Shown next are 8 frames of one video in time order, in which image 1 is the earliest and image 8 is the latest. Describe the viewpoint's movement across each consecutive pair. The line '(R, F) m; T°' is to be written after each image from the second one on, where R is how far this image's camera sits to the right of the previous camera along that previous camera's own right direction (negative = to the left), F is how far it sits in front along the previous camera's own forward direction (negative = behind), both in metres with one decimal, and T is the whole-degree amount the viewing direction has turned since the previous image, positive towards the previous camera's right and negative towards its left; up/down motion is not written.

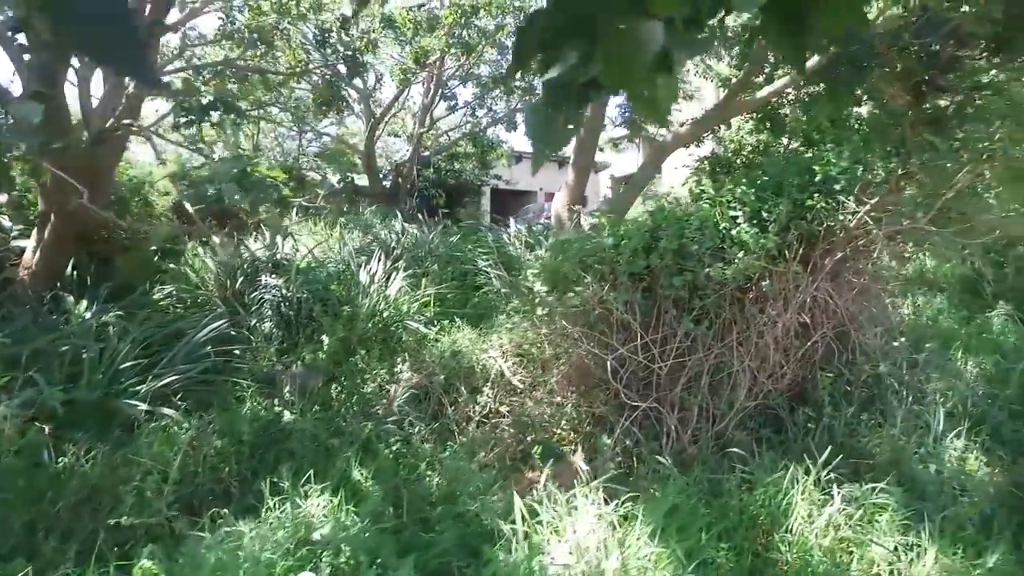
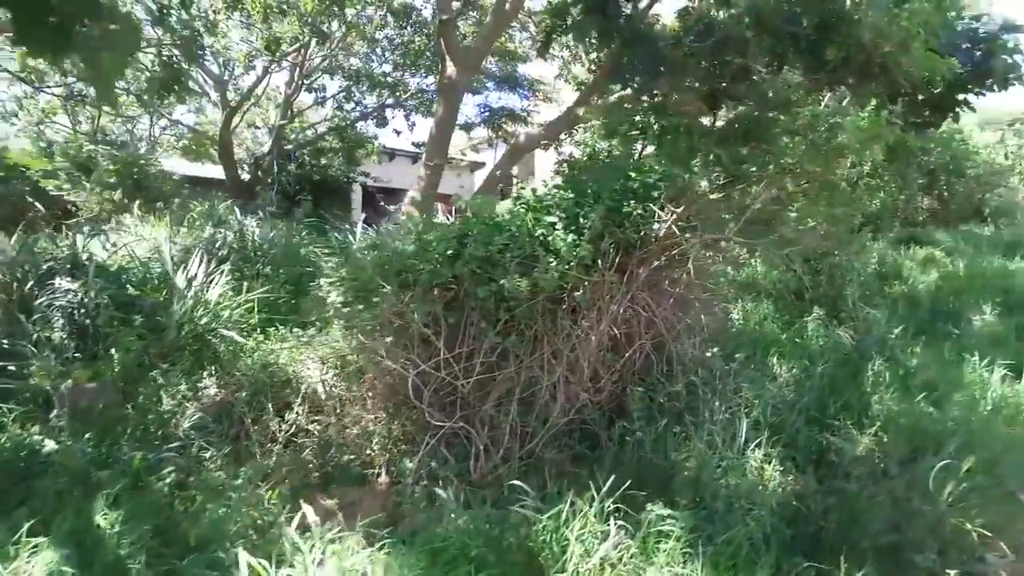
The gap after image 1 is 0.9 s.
(+0.4, +0.3) m; +10°
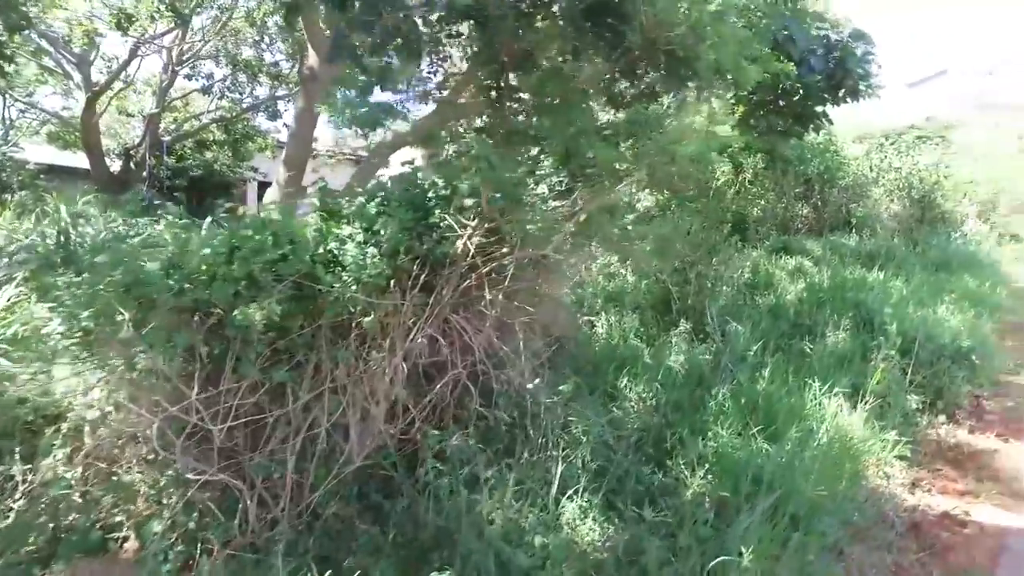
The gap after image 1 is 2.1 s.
(+0.6, +0.5) m; +7°
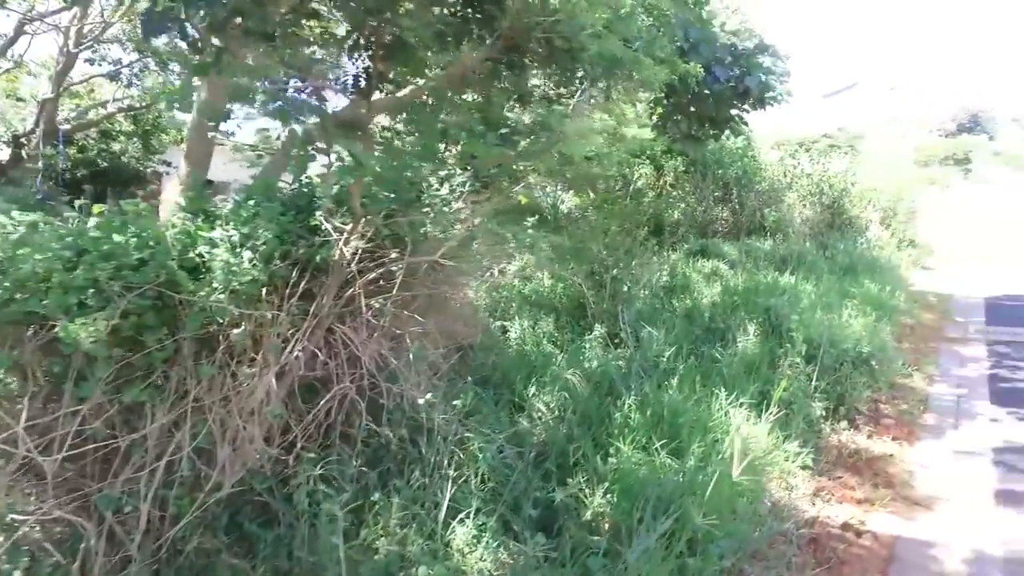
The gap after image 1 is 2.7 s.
(+0.2, +0.2) m; +6°
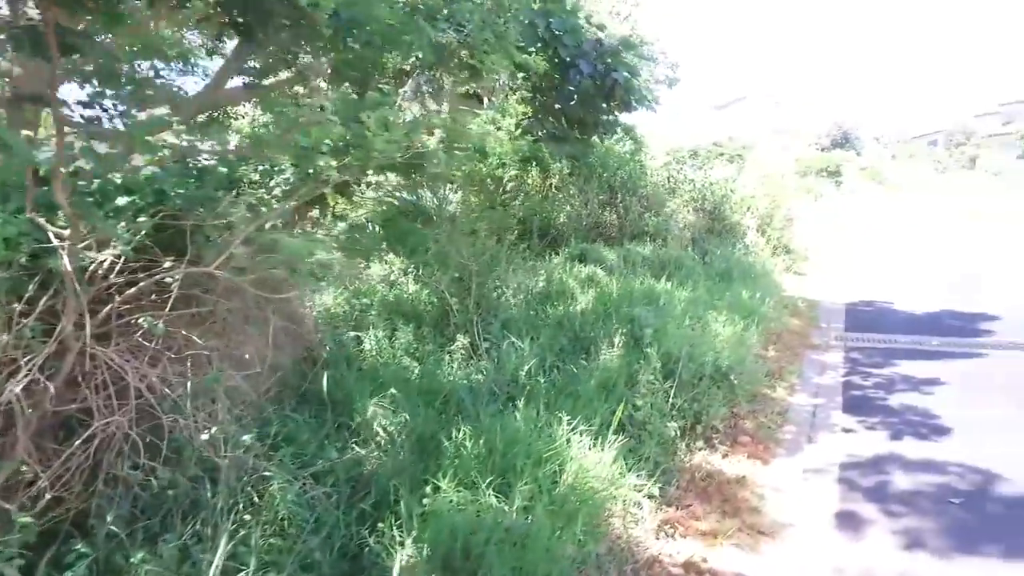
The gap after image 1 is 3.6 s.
(+0.4, +0.4) m; +8°
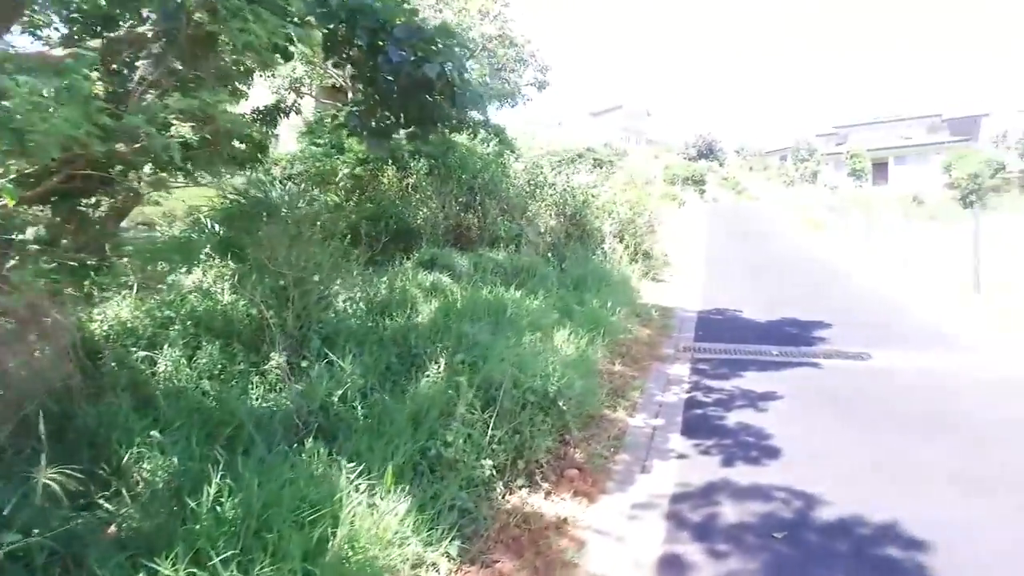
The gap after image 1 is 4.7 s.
(+0.4, +0.5) m; +10°
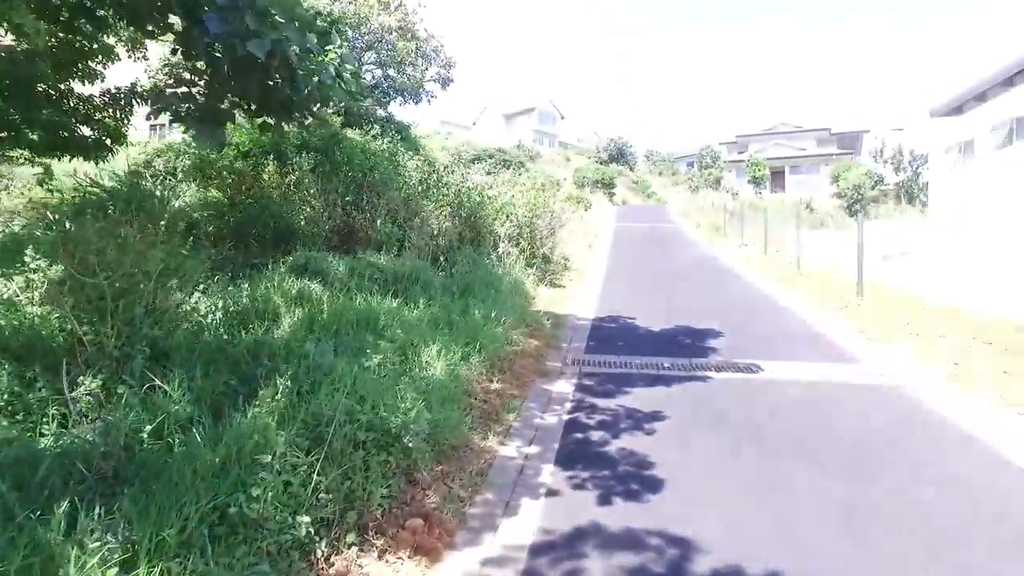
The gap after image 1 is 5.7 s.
(+0.4, +0.5) m; +7°
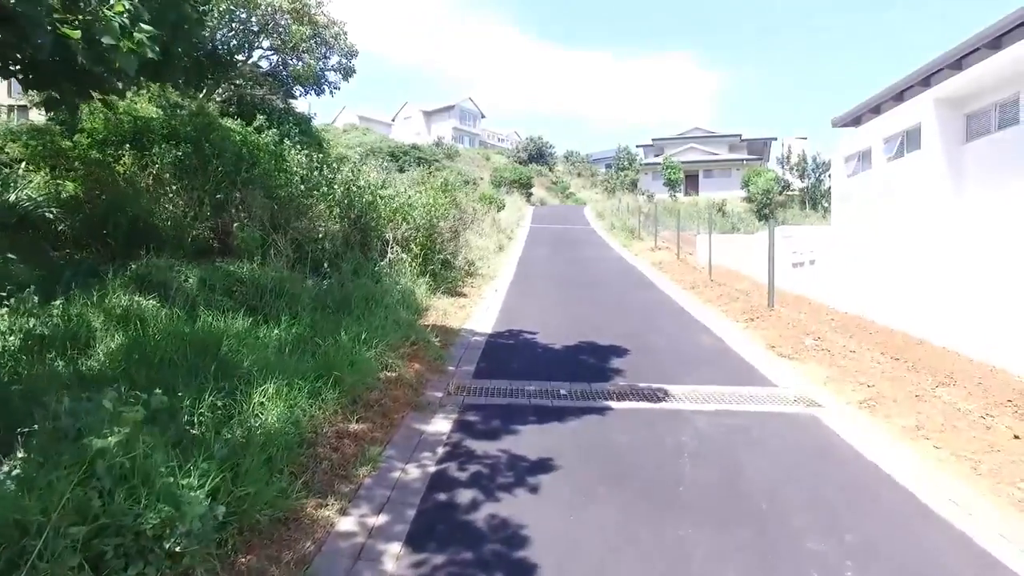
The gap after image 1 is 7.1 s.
(+0.4, +0.8) m; +6°
